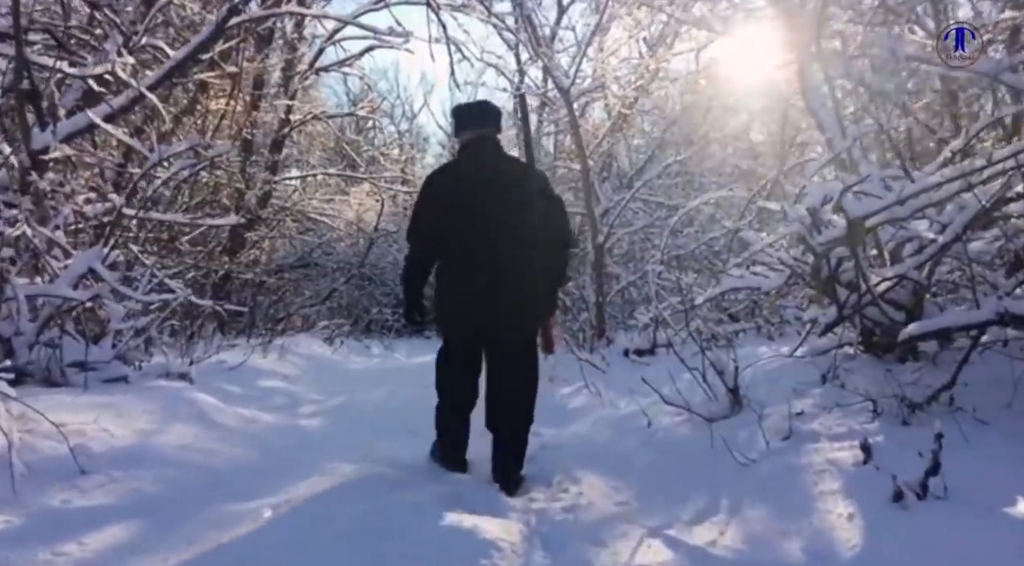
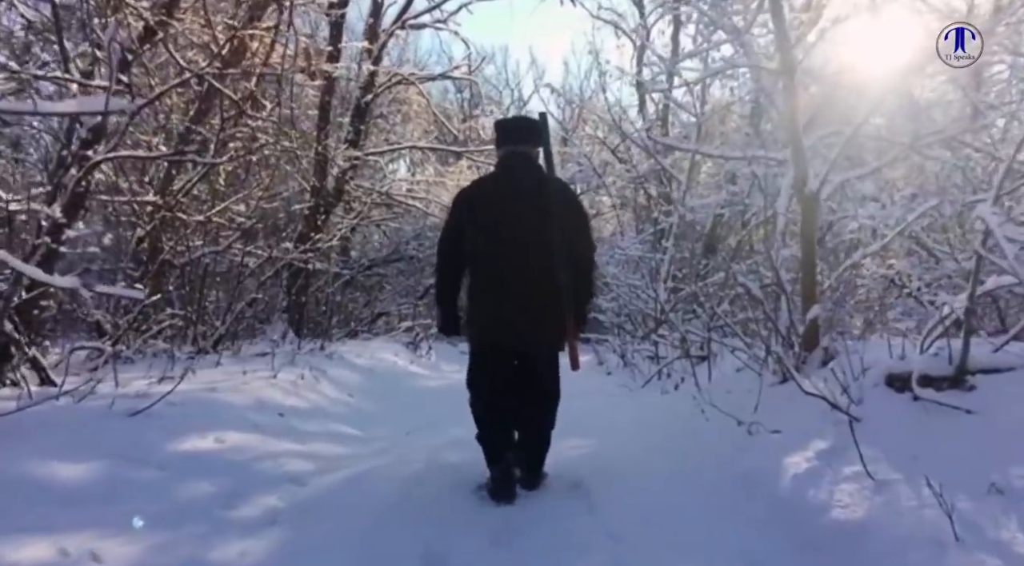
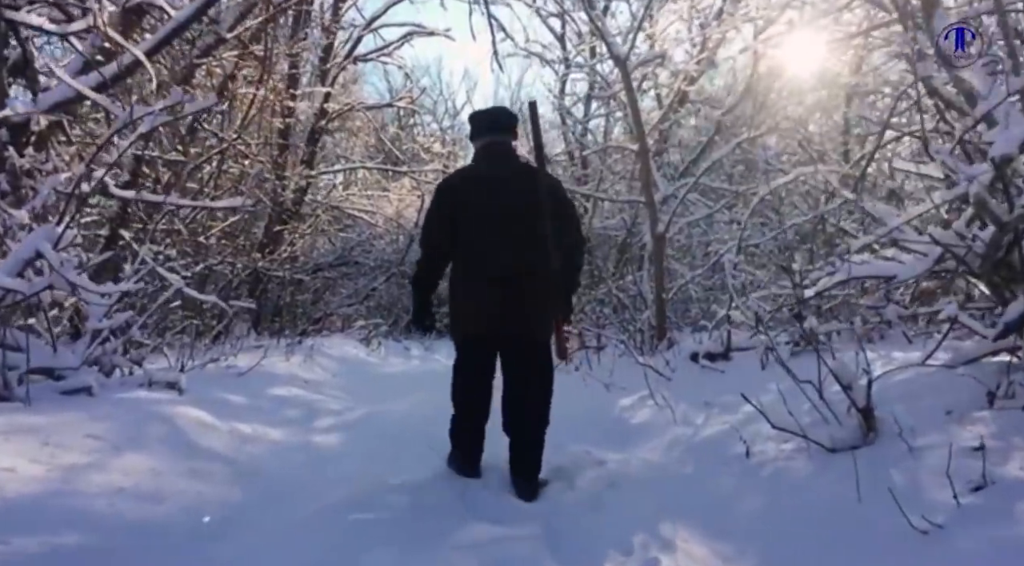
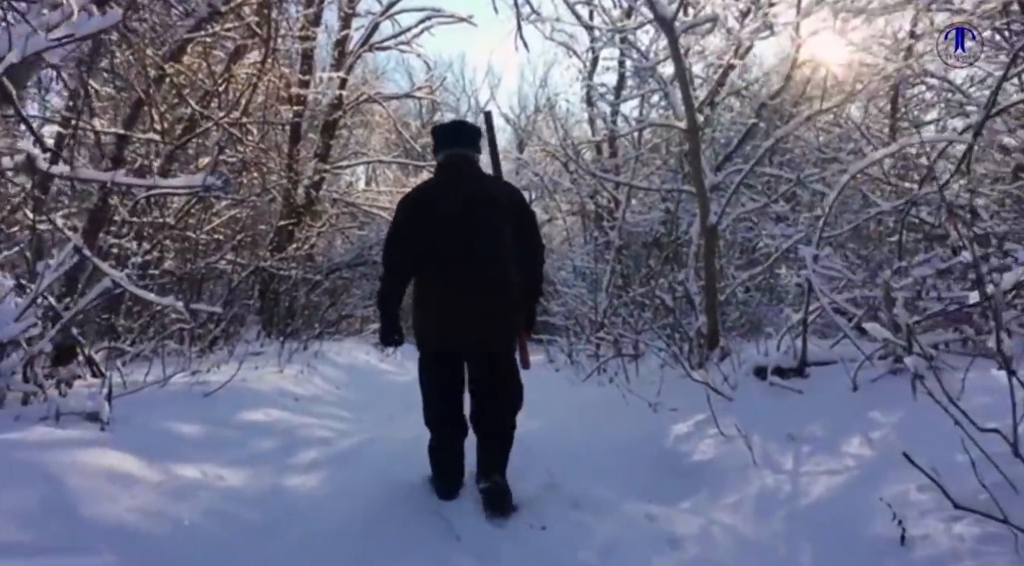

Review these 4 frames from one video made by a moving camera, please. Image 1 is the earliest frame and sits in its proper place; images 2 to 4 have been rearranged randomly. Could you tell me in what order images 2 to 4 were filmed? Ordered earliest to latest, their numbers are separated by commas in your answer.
3, 4, 2
